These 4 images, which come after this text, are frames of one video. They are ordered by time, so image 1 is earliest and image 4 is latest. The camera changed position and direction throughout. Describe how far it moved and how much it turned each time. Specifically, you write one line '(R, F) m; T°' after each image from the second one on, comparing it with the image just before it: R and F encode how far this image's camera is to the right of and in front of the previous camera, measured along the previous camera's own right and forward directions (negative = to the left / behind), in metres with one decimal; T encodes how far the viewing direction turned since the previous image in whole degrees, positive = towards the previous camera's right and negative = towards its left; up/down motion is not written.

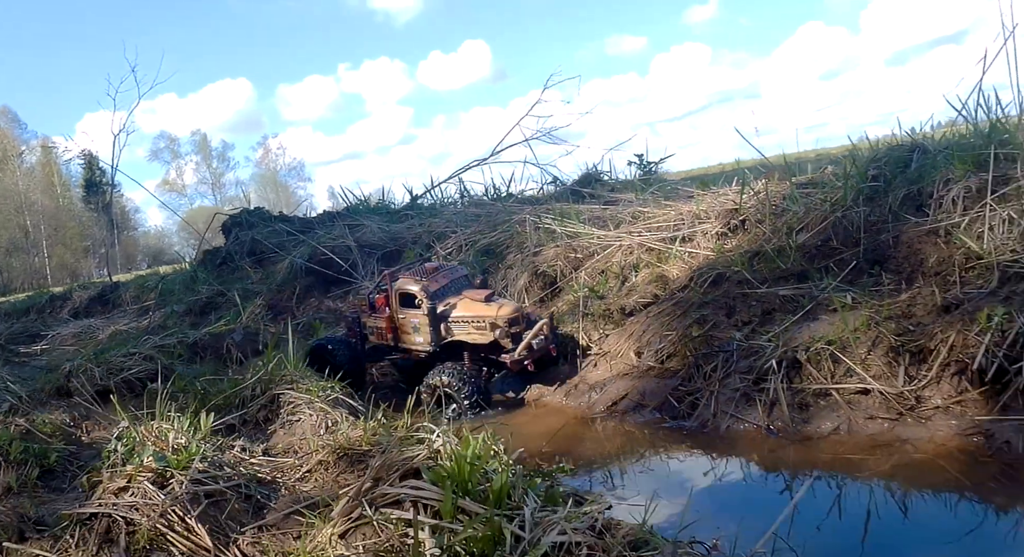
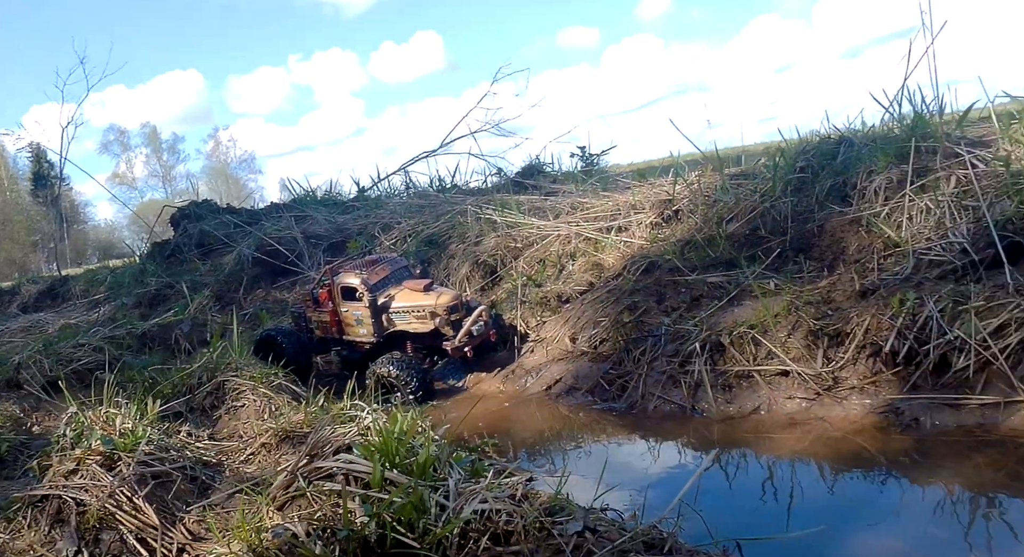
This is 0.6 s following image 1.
(+0.1, -0.2) m; +3°
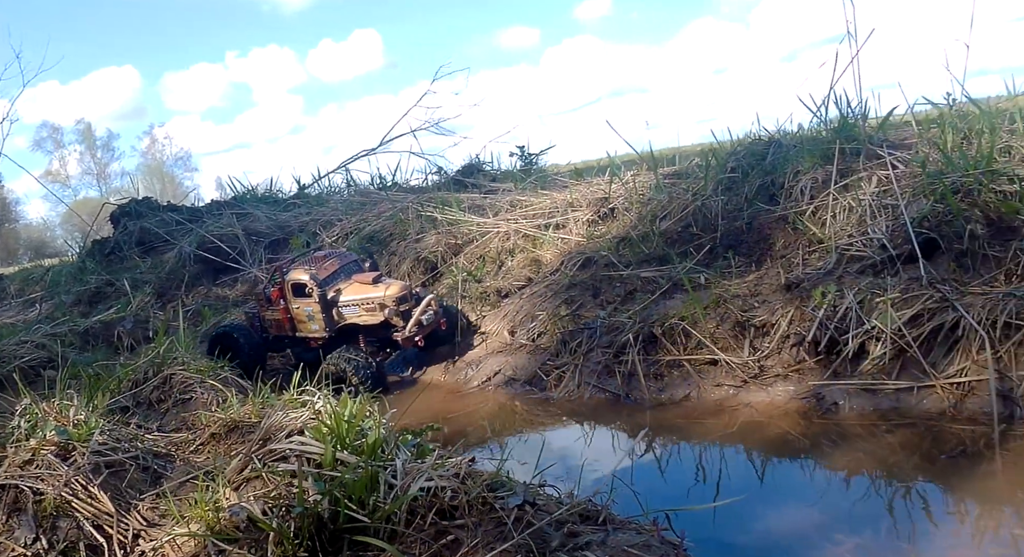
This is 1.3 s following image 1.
(0.0, -0.2) m; +4°
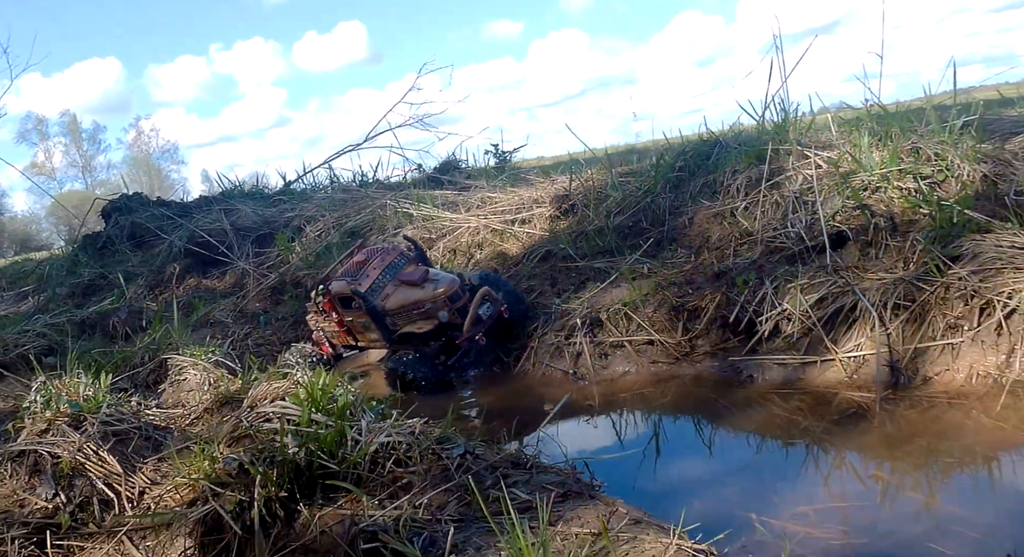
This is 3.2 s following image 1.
(+0.2, -0.7) m; +1°
